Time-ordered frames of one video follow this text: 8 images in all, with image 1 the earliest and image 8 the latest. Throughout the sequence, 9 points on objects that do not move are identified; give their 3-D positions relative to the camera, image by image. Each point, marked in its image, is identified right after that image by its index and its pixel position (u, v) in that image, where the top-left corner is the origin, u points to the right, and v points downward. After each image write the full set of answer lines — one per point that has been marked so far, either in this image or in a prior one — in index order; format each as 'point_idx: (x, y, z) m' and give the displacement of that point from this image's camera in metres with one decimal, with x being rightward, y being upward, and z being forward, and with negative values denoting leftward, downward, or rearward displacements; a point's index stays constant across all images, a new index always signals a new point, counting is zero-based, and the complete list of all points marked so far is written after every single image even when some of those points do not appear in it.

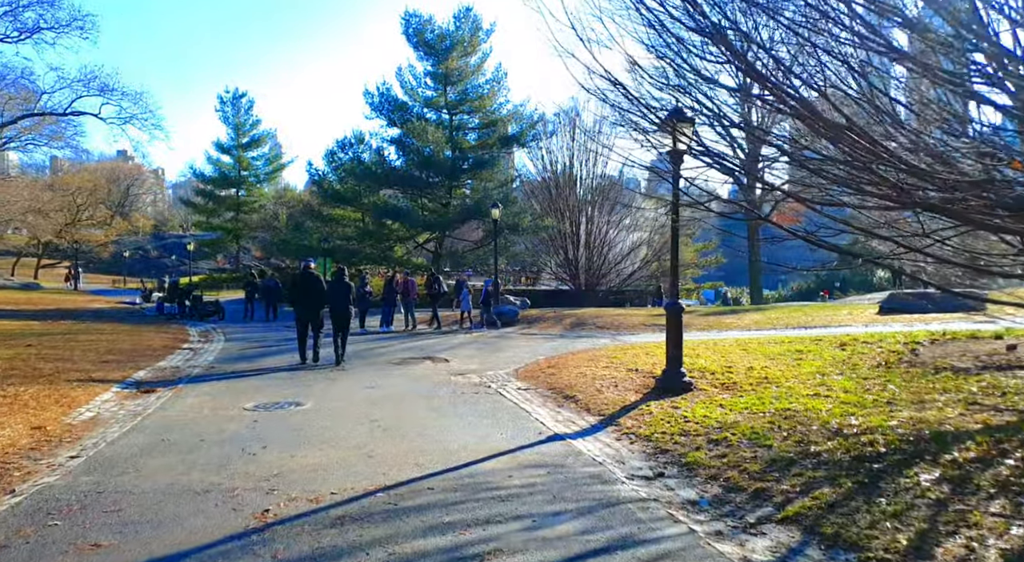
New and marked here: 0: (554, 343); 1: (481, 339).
0: (+0.9, -1.4, +16.7) m
1: (-0.7, -1.5, +18.4) m
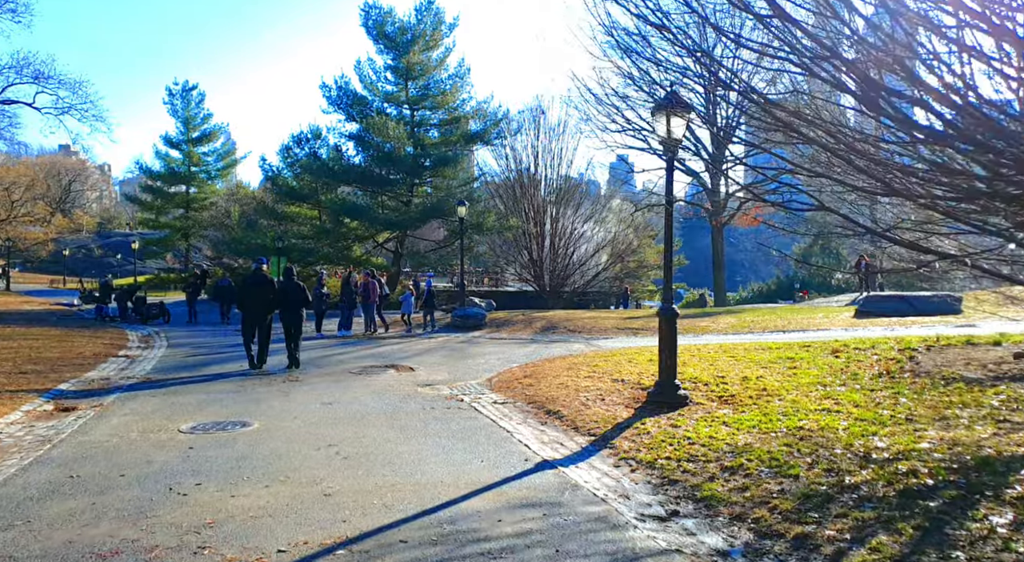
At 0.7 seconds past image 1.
0: (+0.2, -1.5, +15.7) m
1: (-1.4, -1.5, +17.3) m
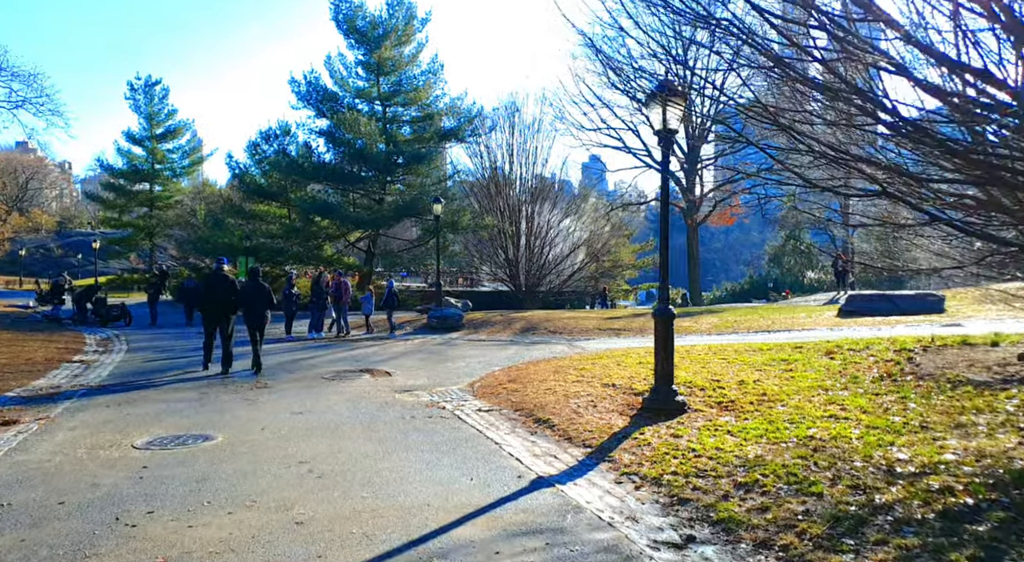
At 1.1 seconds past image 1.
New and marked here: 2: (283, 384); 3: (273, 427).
0: (-0.2, -1.4, +15.1) m
1: (-1.9, -1.5, +16.7) m
2: (-3.5, -1.6, +11.7) m
3: (-2.5, -1.5, +8.0) m
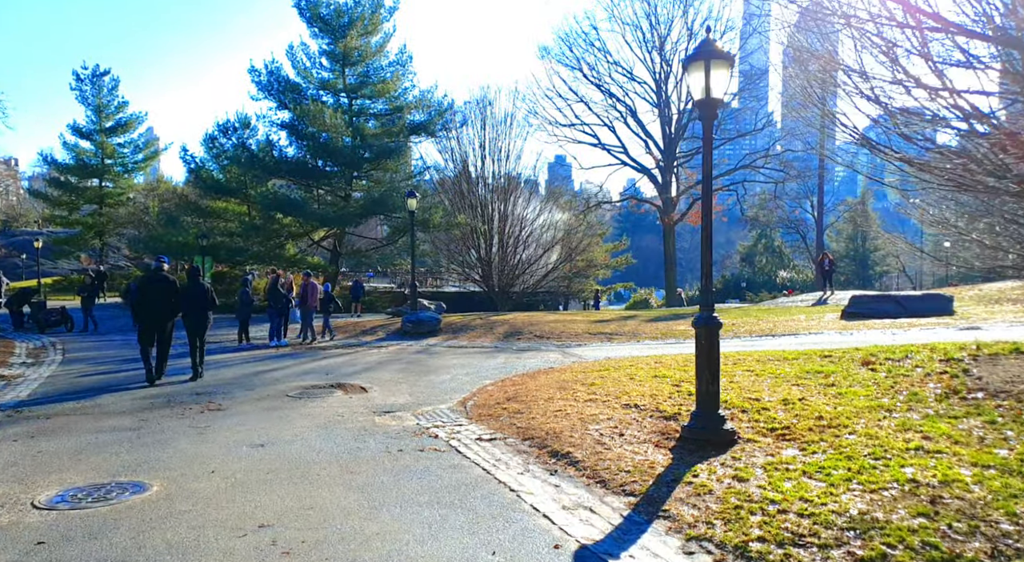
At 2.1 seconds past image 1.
0: (-0.4, -1.5, +13.5) m
1: (-2.2, -1.5, +15.0) m
2: (-3.5, -1.6, +10.0) m
3: (-2.4, -1.6, +6.4) m
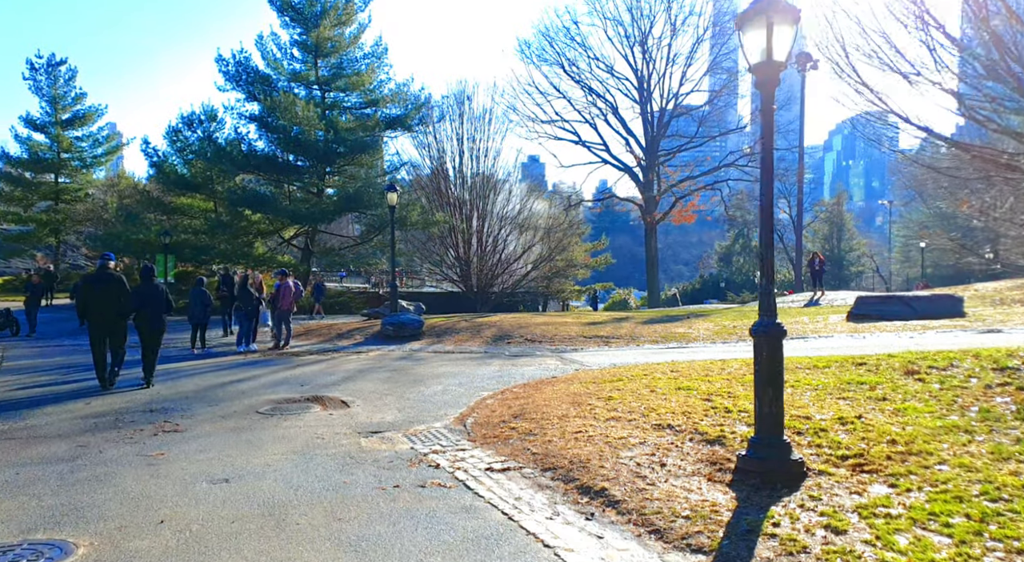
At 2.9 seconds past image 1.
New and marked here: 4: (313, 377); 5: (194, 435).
0: (-0.5, -1.5, +12.3) m
1: (-2.3, -1.5, +13.7) m
2: (-3.5, -1.6, +8.6) m
3: (-2.2, -1.6, +5.1) m
4: (-3.3, -1.6, +12.8) m
5: (-3.4, -1.6, +8.1) m
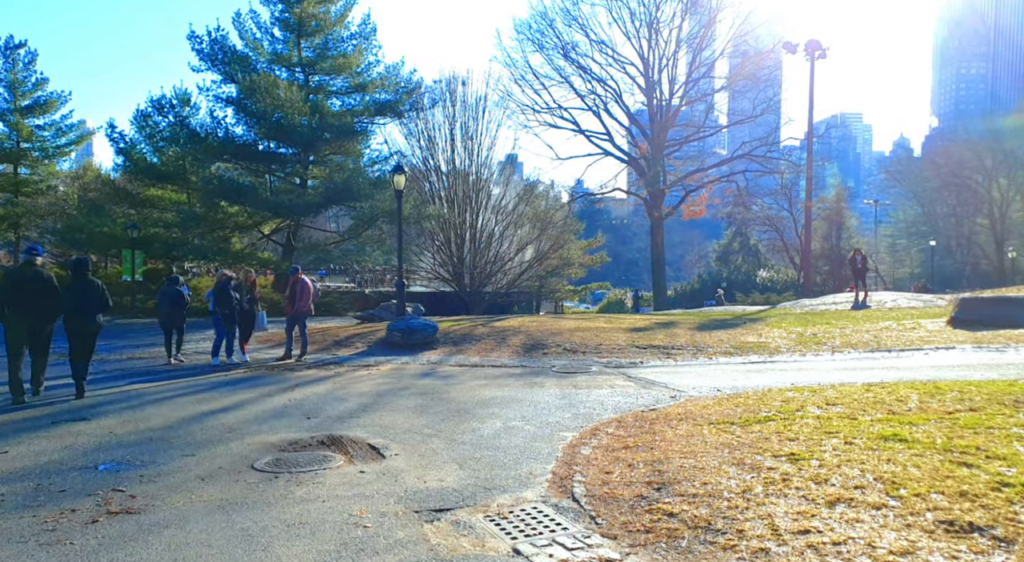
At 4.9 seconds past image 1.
0: (+0.4, -1.4, +9.3) m
1: (-1.5, -1.5, +10.7) m
2: (-2.5, -1.6, +5.5) m
3: (-1.1, -1.5, +2.0) m
4: (-2.4, -1.6, +9.7) m
5: (-2.4, -1.6, +5.0) m
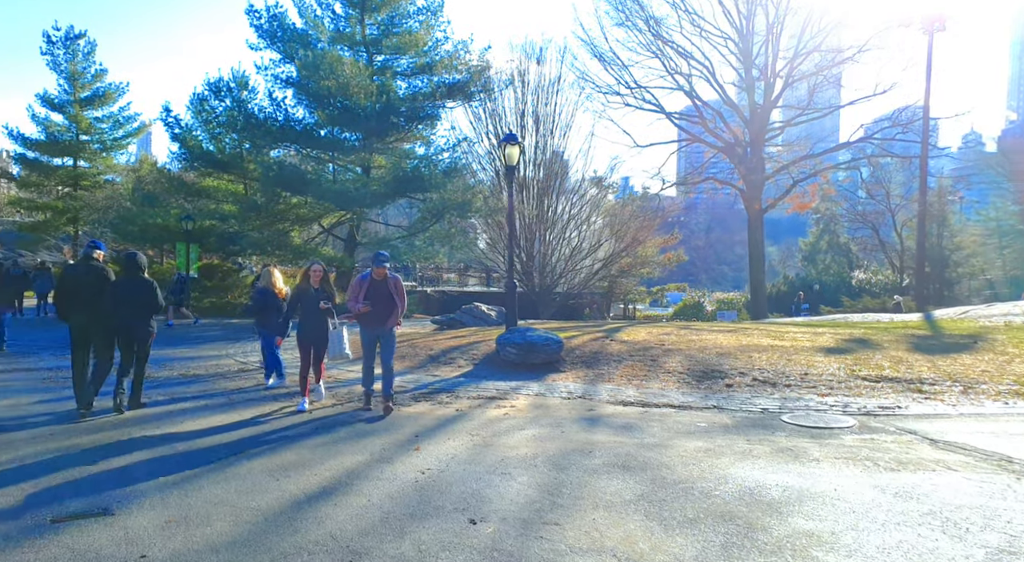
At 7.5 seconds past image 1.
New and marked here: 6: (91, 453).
0: (+2.6, -1.5, +5.2) m
1: (+0.7, -1.5, +6.7) m
2: (-0.5, -1.6, +1.6) m
3: (+0.6, -1.6, -2.0) m
4: (-0.3, -1.6, +5.8) m
5: (-0.5, -1.6, +1.1) m
6: (-3.9, -1.6, +7.1) m
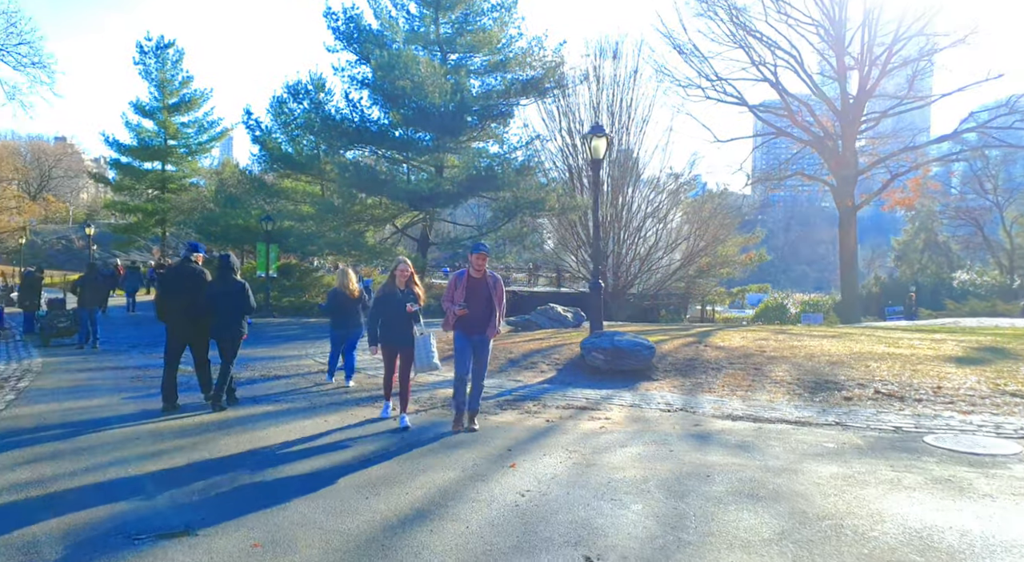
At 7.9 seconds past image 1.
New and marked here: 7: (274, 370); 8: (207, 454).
0: (+3.3, -1.5, +4.1) m
1: (+1.6, -1.5, +5.8) m
2: (-0.2, -1.6, +0.8) m
3: (+0.7, -1.6, -2.8) m
4: (+0.5, -1.6, +4.9) m
5: (-0.1, -1.6, +0.3) m
6: (-3.0, -1.6, +6.6) m
7: (-4.1, -1.5, +12.8) m
8: (-2.8, -1.5, +6.9) m
